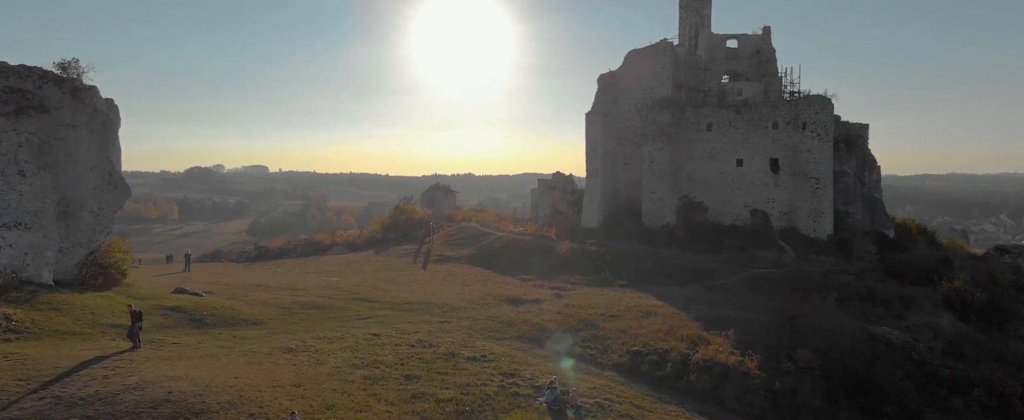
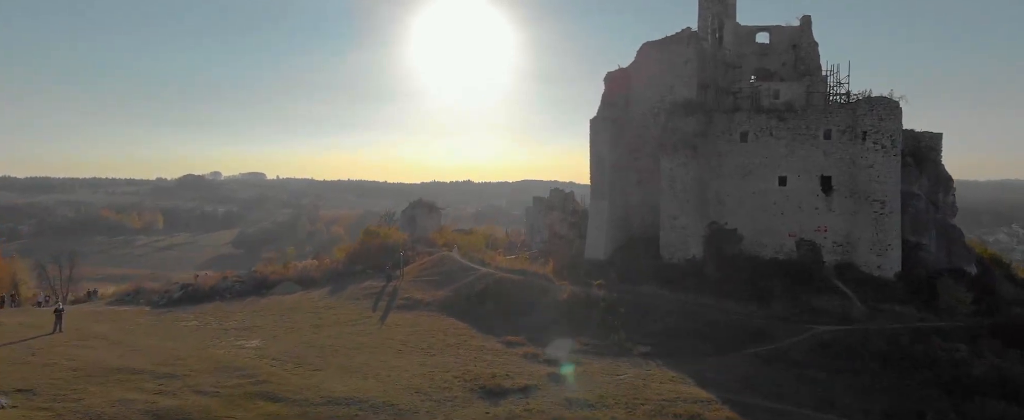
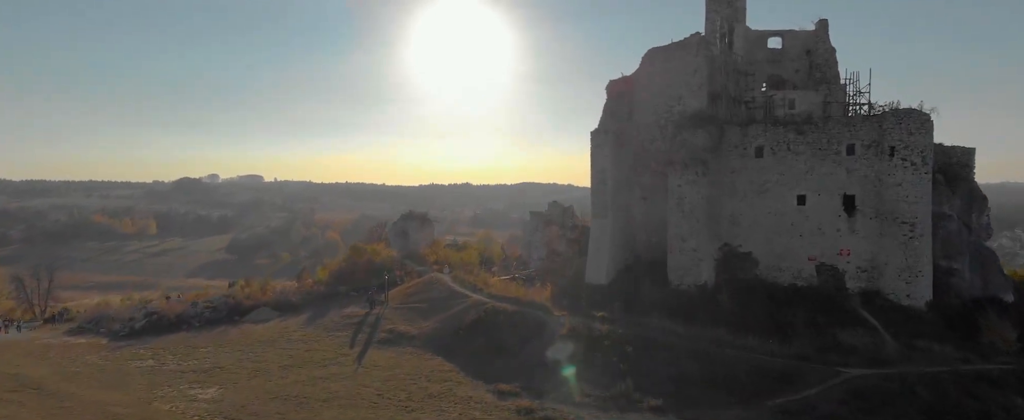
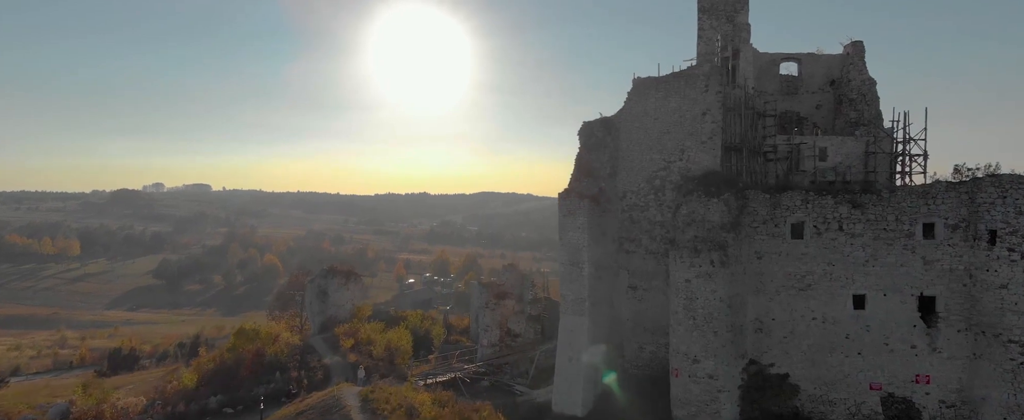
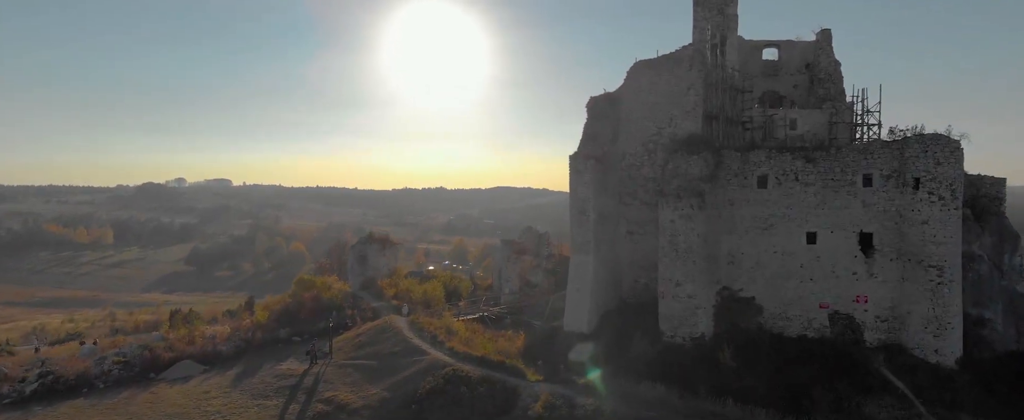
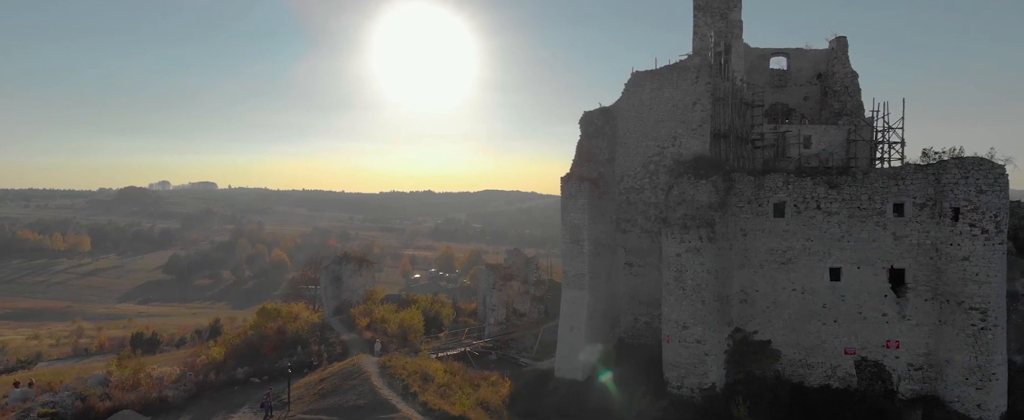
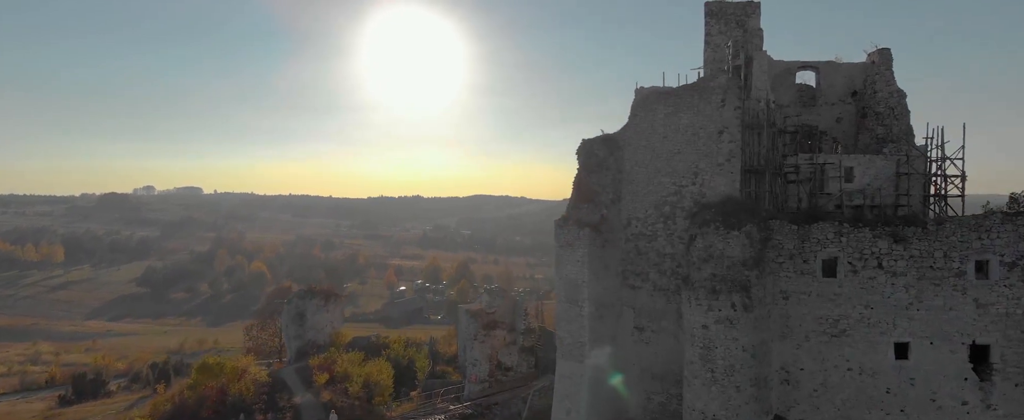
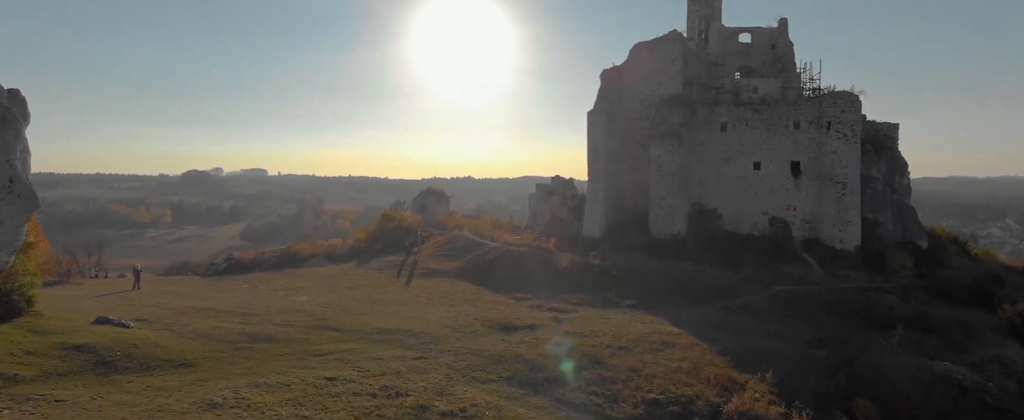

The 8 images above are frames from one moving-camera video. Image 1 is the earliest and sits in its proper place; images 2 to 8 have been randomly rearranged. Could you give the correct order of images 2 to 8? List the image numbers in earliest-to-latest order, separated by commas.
8, 2, 3, 5, 6, 4, 7
